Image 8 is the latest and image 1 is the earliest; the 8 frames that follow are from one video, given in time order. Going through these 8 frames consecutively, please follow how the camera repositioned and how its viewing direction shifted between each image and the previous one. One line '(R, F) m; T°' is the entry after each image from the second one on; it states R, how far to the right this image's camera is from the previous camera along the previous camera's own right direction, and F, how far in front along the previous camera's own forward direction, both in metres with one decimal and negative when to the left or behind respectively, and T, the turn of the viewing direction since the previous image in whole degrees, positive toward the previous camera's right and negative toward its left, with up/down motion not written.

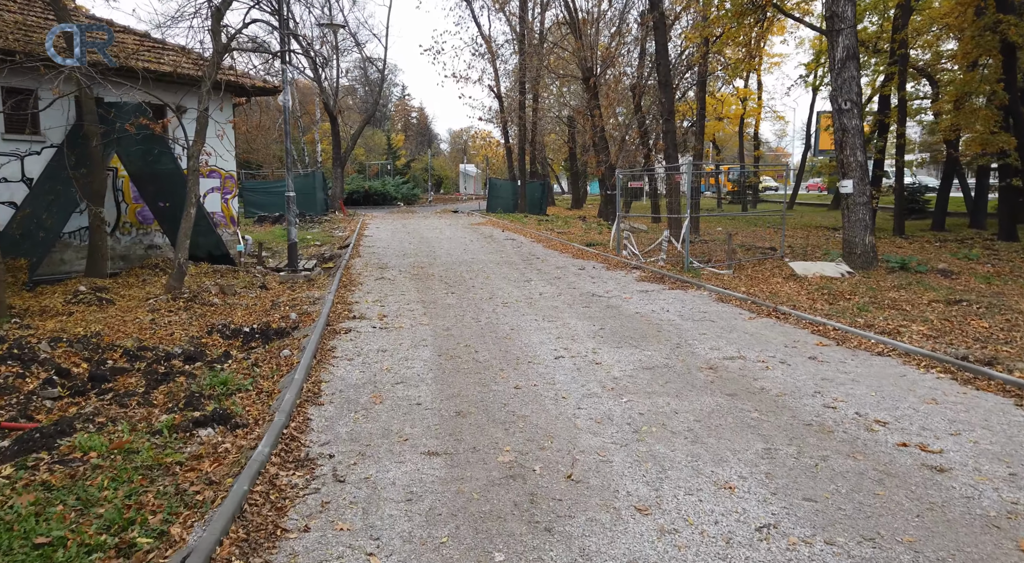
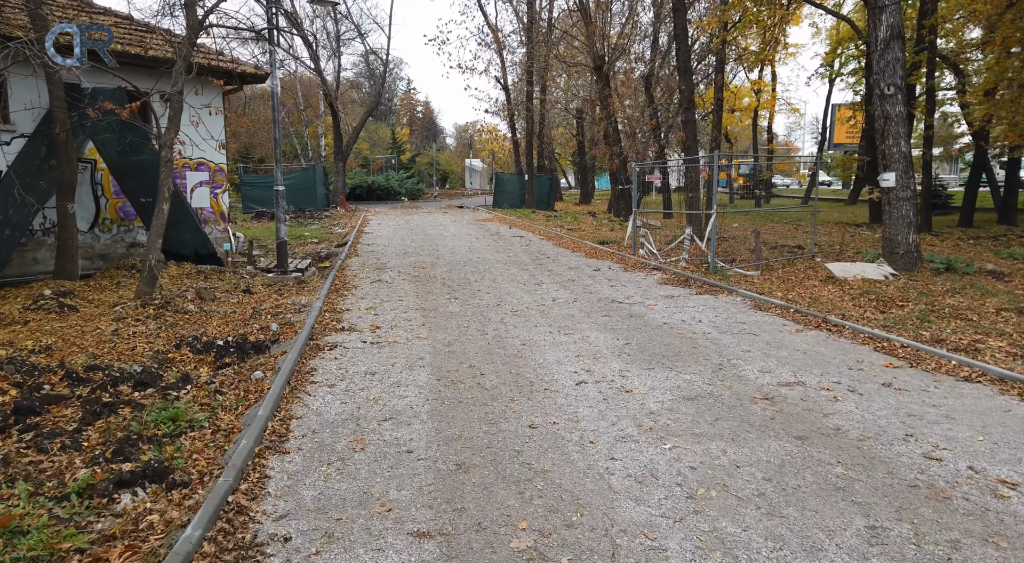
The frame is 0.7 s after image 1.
(-0.1, +1.1) m; 0°
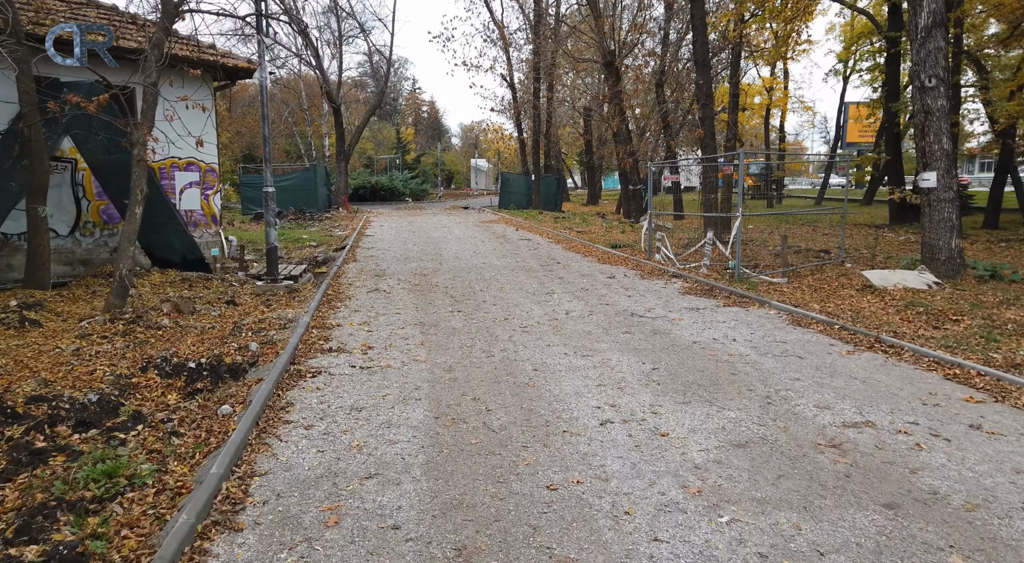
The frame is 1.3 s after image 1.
(0.0, +0.9) m; 0°
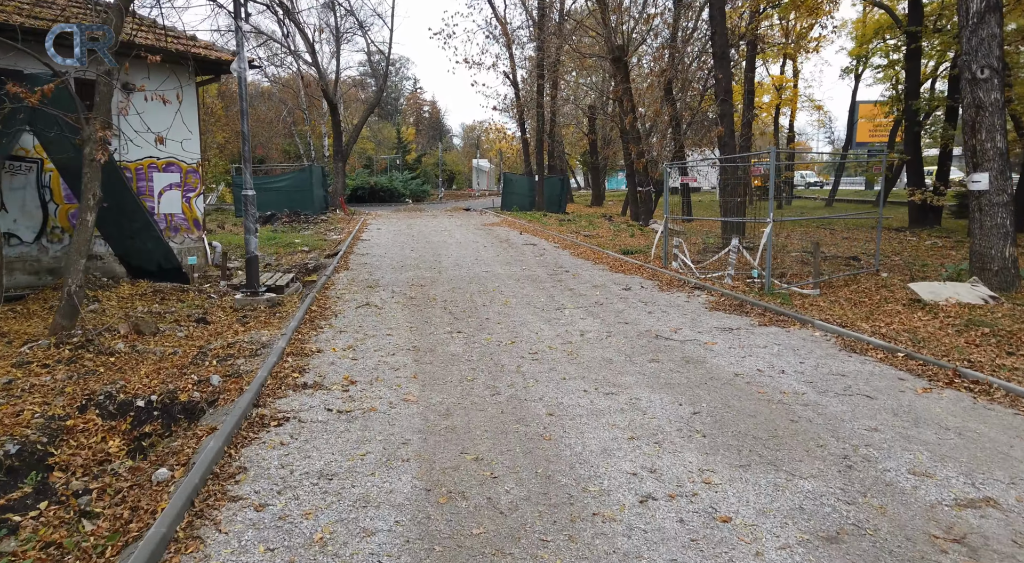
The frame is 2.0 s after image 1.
(-0.1, +1.1) m; 0°
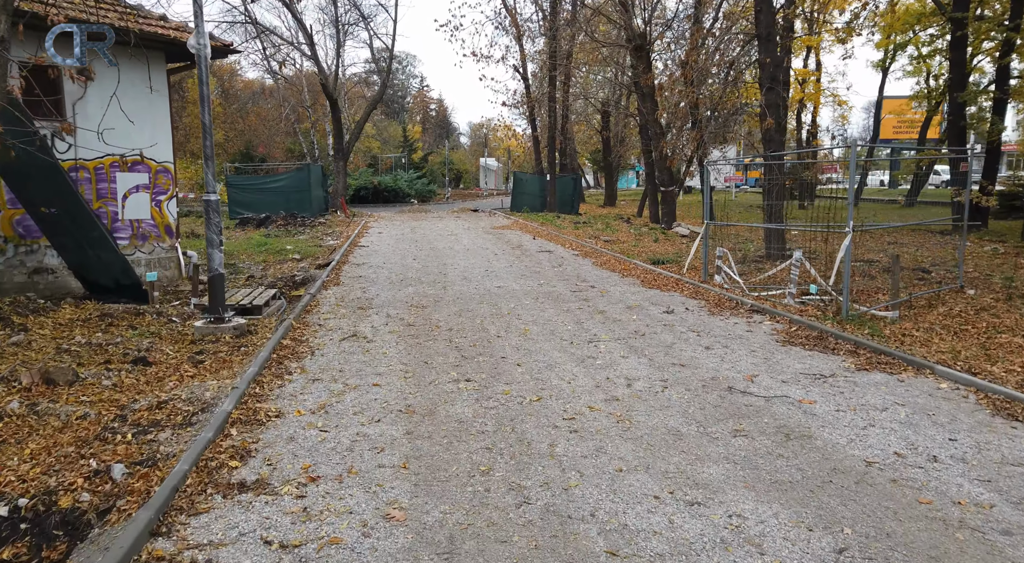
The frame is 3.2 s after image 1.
(-0.1, +1.8) m; -1°
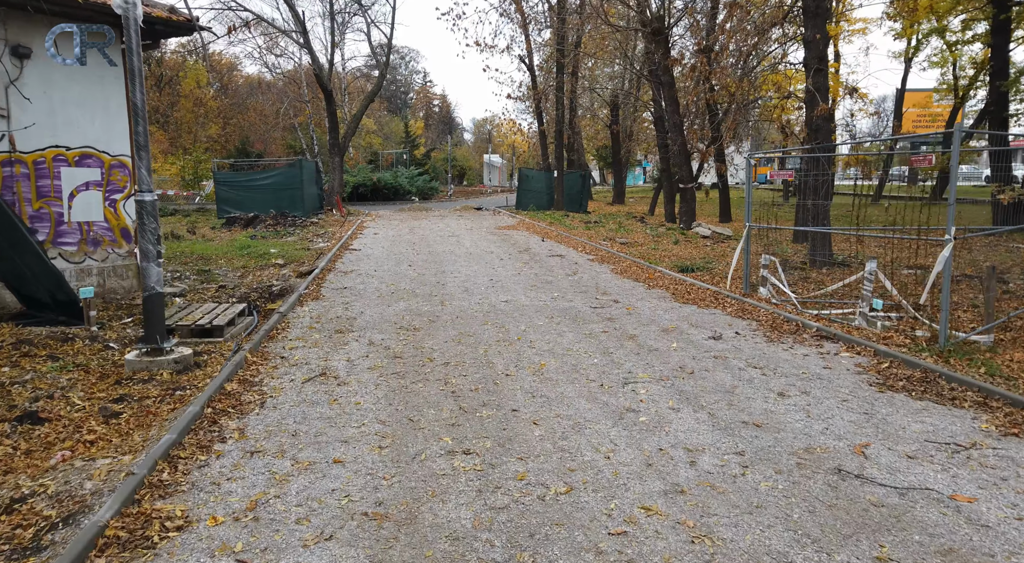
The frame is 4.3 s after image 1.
(-0.1, +1.7) m; 0°
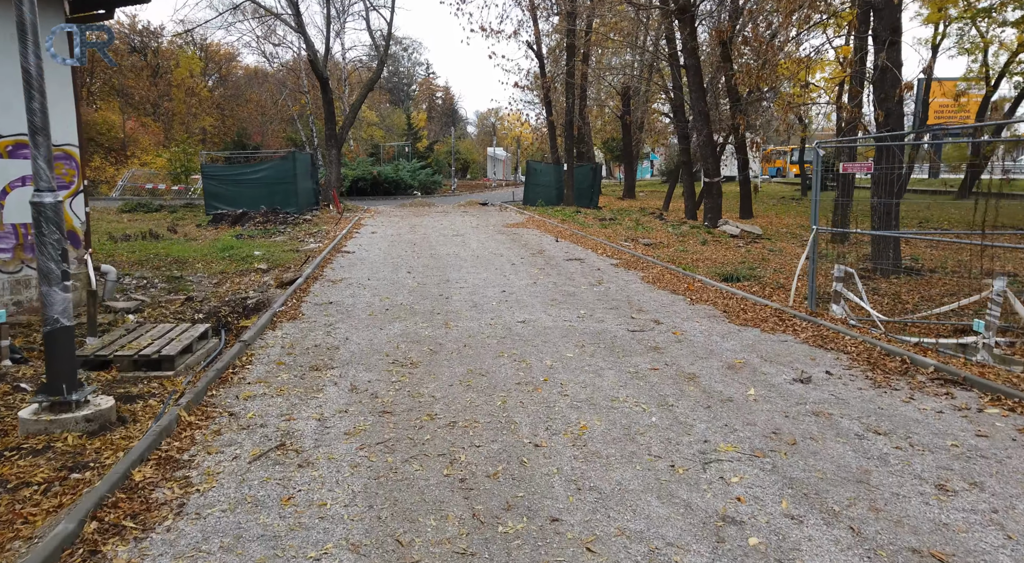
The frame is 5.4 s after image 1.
(-0.2, +1.7) m; 0°
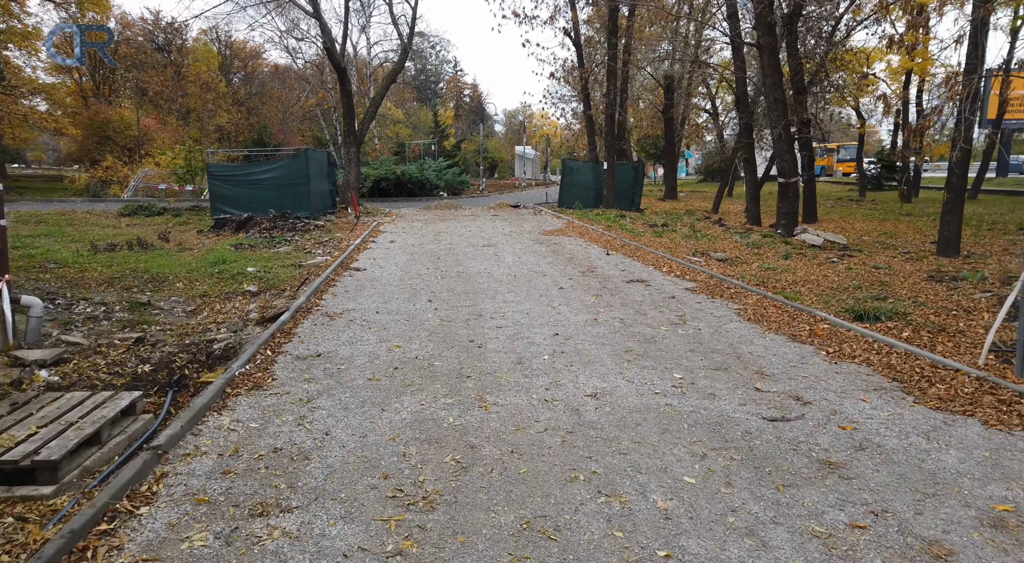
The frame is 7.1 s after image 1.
(-0.3, +2.7) m; -2°
